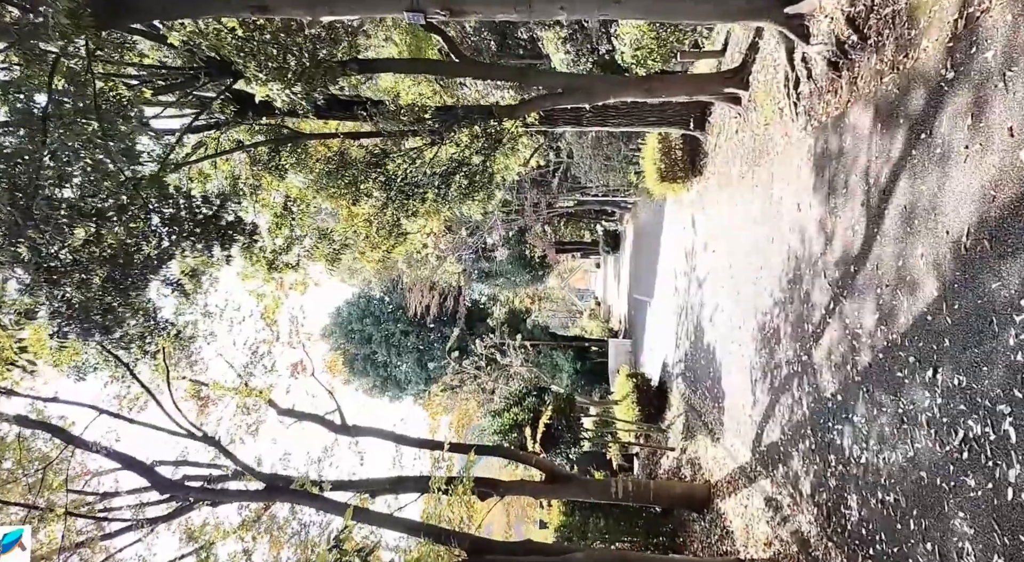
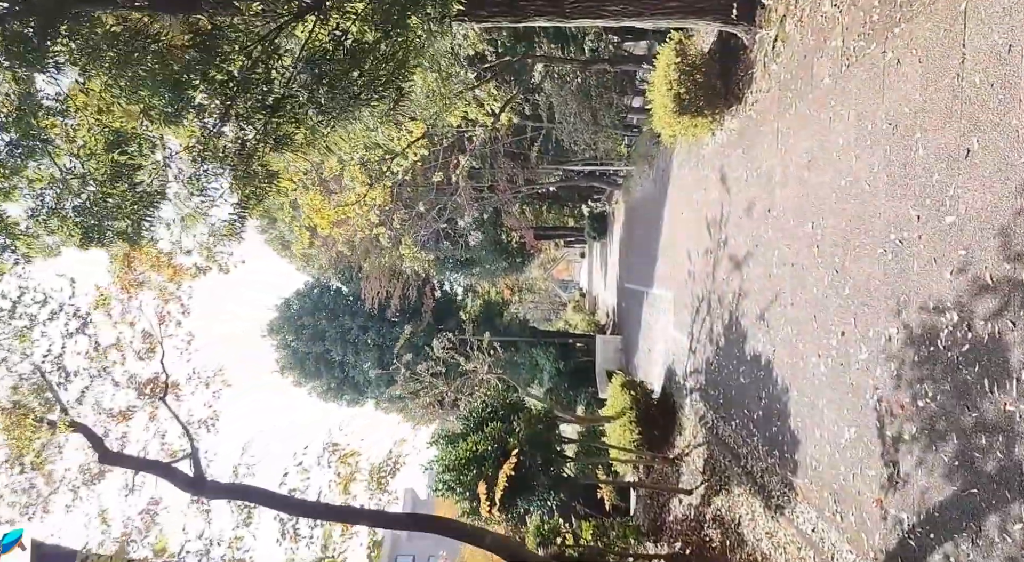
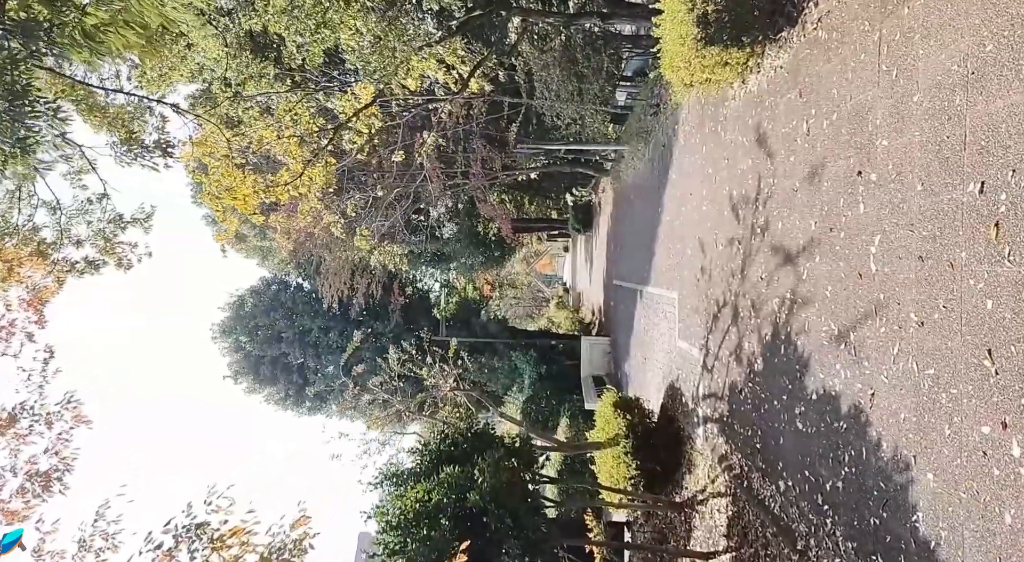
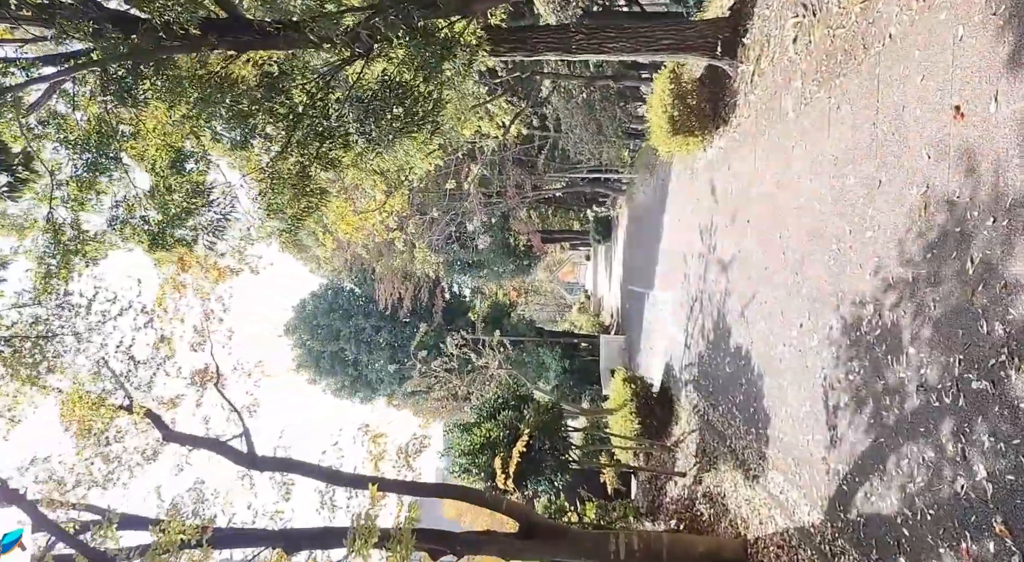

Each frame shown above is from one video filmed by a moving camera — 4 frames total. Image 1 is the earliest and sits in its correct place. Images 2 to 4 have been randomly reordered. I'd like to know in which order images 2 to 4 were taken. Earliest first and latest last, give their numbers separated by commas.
4, 2, 3
